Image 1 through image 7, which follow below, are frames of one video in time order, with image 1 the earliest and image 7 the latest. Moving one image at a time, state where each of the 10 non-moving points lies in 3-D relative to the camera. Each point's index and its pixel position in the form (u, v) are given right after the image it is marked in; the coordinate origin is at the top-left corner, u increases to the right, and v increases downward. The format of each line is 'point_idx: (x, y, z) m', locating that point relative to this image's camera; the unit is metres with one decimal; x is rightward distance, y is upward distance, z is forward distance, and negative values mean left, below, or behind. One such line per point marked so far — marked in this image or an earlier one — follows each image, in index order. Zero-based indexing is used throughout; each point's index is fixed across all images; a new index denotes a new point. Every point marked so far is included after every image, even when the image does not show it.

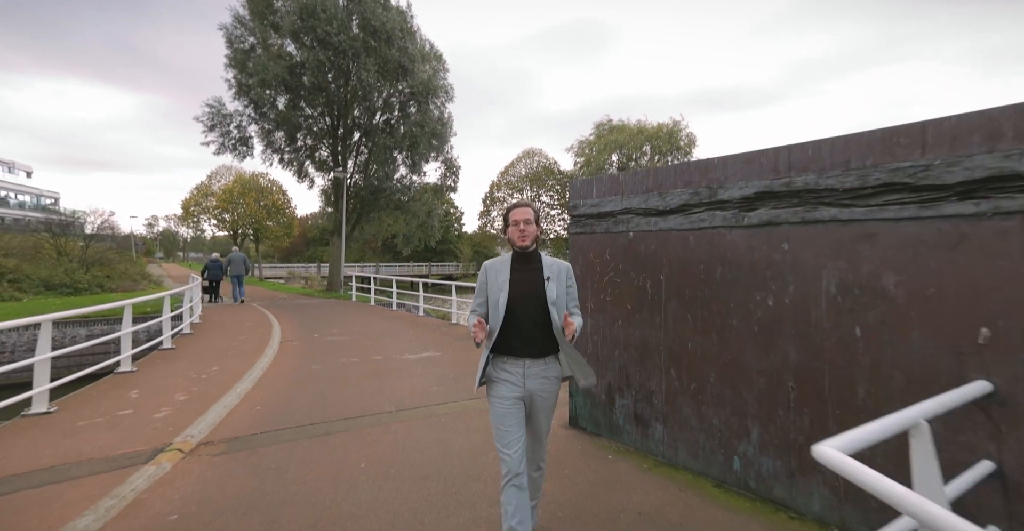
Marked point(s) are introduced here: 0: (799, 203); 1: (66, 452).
0: (+1.9, +0.4, +3.0) m
1: (-3.4, -1.4, +3.4) m
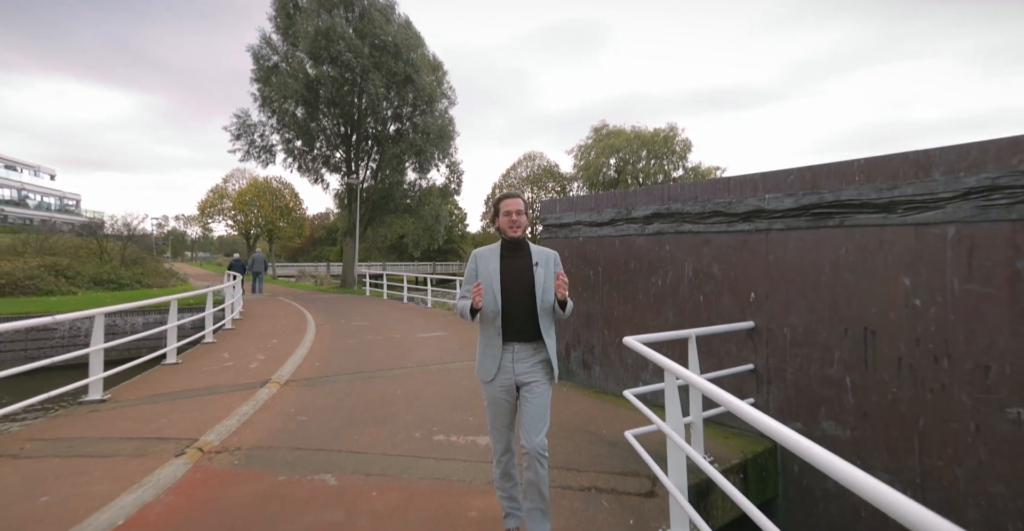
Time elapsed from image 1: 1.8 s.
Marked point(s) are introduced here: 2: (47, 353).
0: (+1.7, +0.5, +4.8) m
1: (-3.6, -1.3, +5.3) m
2: (-11.9, -2.2, +11.4) m
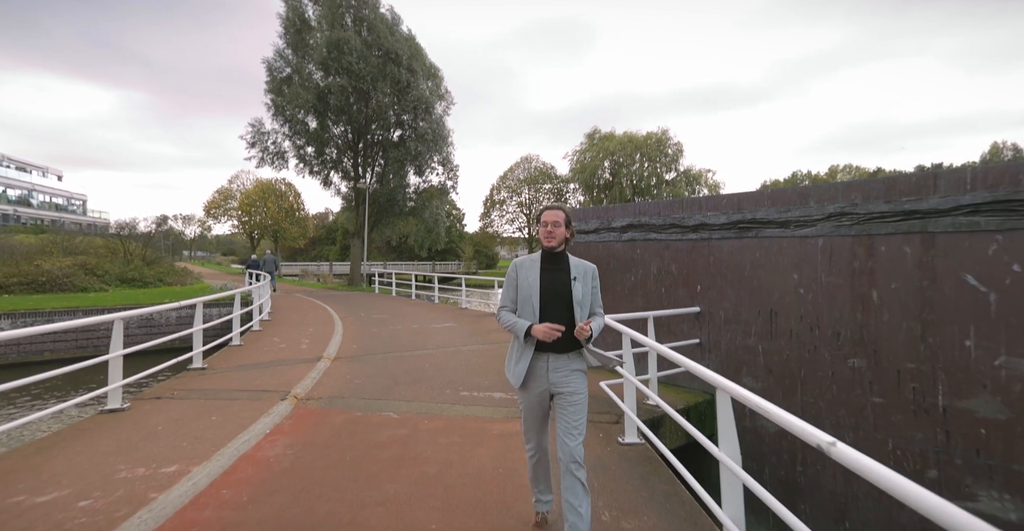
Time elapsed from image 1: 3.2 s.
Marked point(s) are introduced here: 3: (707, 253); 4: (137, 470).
0: (+1.8, +0.5, +6.2) m
1: (-3.5, -1.3, +6.6) m
2: (-11.9, -2.2, +12.6) m
3: (+2.4, +0.1, +5.4) m
4: (-2.4, -1.3, +2.9) m
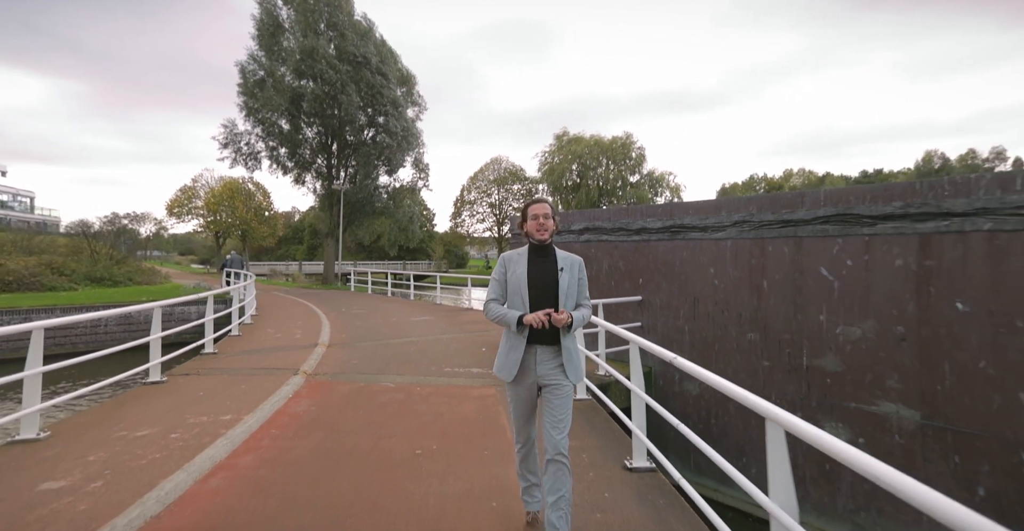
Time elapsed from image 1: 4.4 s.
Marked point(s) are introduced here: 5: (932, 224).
0: (+1.4, +0.5, +7.3) m
1: (-4.0, -1.3, +7.4) m
2: (-12.7, -2.2, +12.9) m
3: (+2.0, +0.2, +6.6) m
4: (-2.6, -1.3, +3.8) m
5: (+3.8, +0.4, +4.0) m
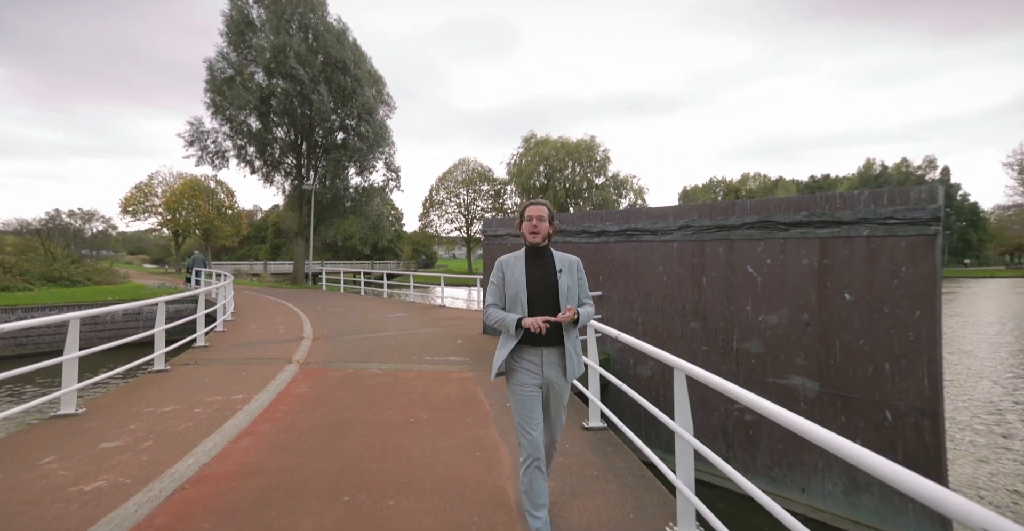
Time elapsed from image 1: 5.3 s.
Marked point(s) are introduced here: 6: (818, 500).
0: (+0.9, +0.6, +8.1) m
1: (-4.4, -1.2, +7.8) m
2: (-13.5, -2.1, +12.6) m
3: (+1.6, +0.2, +7.4) m
4: (-2.9, -1.3, +4.3) m
5: (+3.5, +0.4, +4.9) m
6: (+3.3, -2.6, +4.8) m
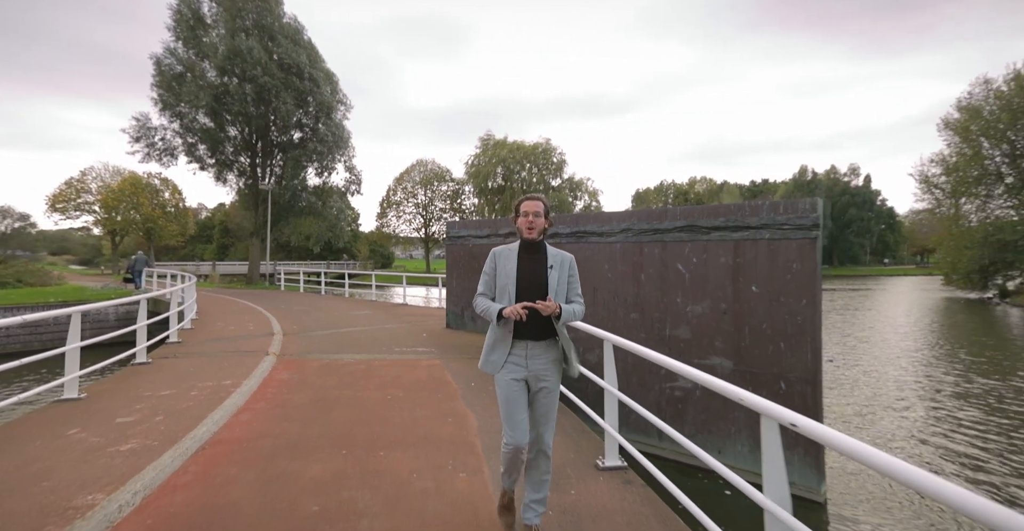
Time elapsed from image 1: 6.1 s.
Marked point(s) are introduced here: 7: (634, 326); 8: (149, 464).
0: (+0.1, +0.6, +8.9) m
1: (-5.1, -1.2, +8.1) m
2: (-14.6, -2.1, +12.0) m
3: (+0.9, +0.2, +8.2) m
4: (-3.2, -1.2, +4.7) m
5: (+3.0, +0.4, +5.9) m
6: (+2.9, -2.5, +5.8) m
7: (+1.9, -1.0, +7.1) m
8: (-2.3, -1.3, +2.8) m
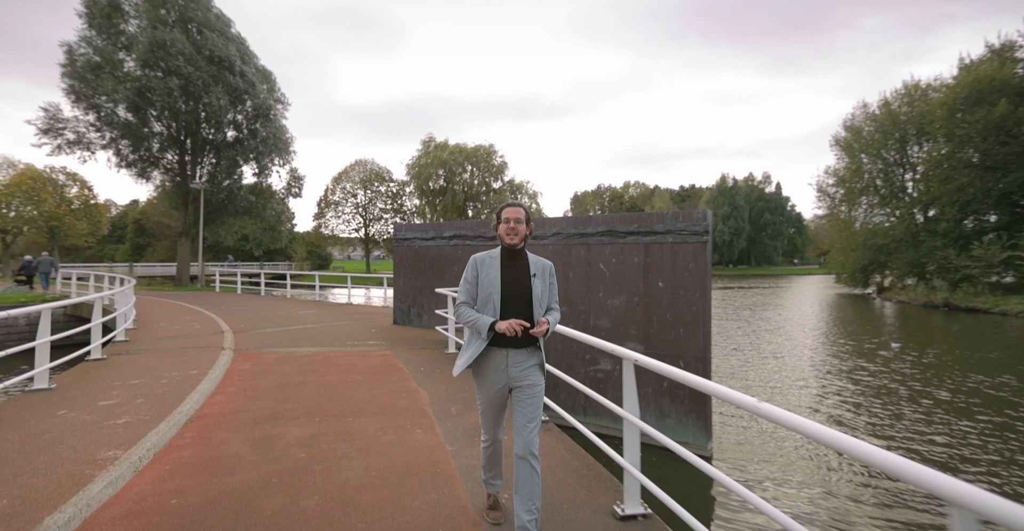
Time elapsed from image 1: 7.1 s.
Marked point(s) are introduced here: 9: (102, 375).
0: (-1.1, +0.6, +9.7) m
1: (-6.2, -1.2, +8.2) m
2: (-16.1, -2.2, +10.9) m
3: (-0.3, +0.3, +9.1) m
4: (-3.9, -1.2, +5.1) m
5: (+2.2, +0.4, +7.1) m
6: (+2.0, -2.5, +7.0) m
7: (+0.9, -1.0, +8.1) m
8: (-2.7, -1.2, +3.3) m
9: (-4.5, -1.2, +4.9) m
